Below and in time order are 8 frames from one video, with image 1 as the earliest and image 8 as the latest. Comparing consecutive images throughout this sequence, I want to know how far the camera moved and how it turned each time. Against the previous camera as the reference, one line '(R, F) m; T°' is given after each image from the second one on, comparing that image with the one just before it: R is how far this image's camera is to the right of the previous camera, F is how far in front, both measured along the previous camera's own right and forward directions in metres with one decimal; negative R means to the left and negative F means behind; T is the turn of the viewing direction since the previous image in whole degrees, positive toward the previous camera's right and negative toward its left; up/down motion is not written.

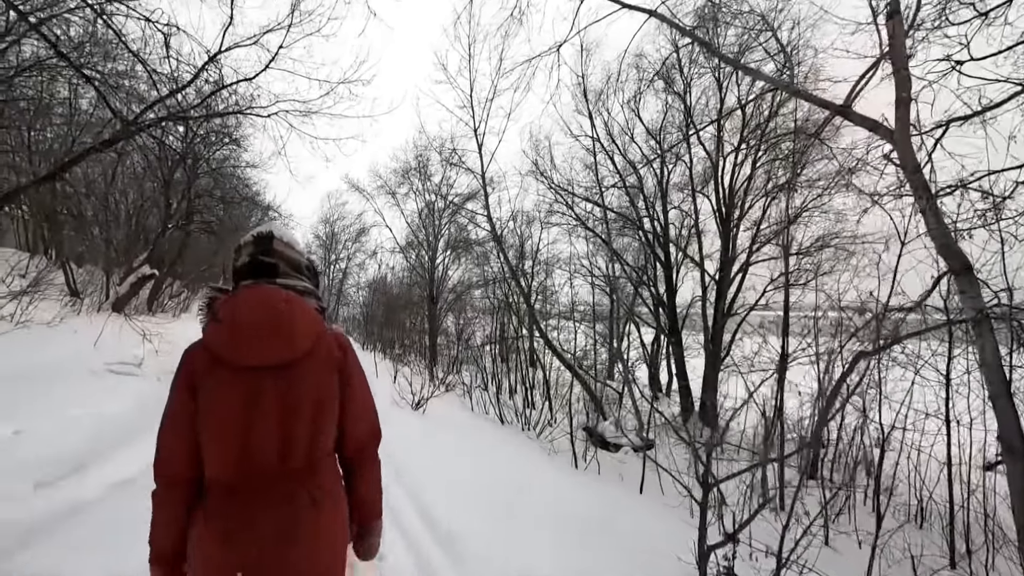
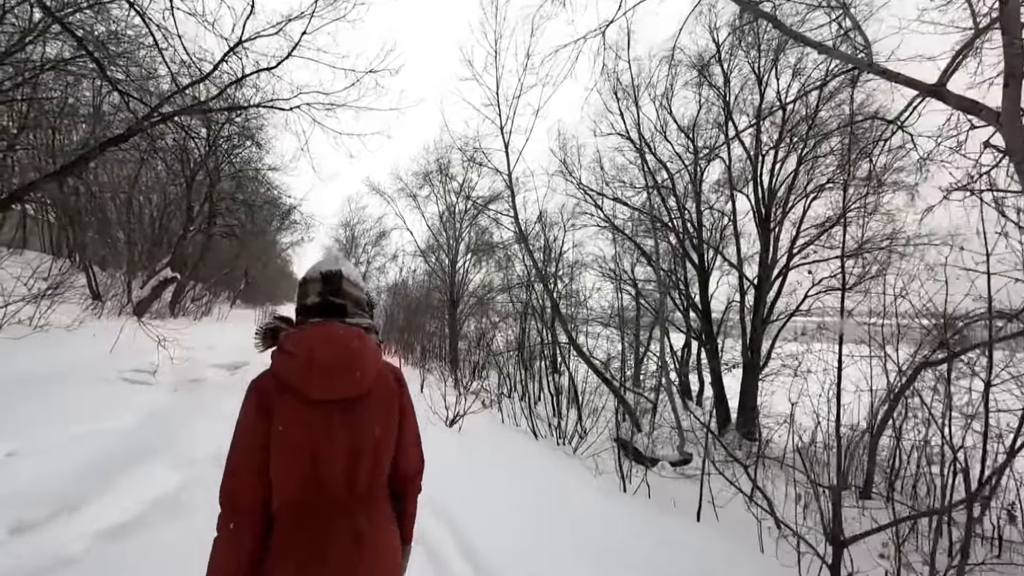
(-0.2, +0.4) m; -2°
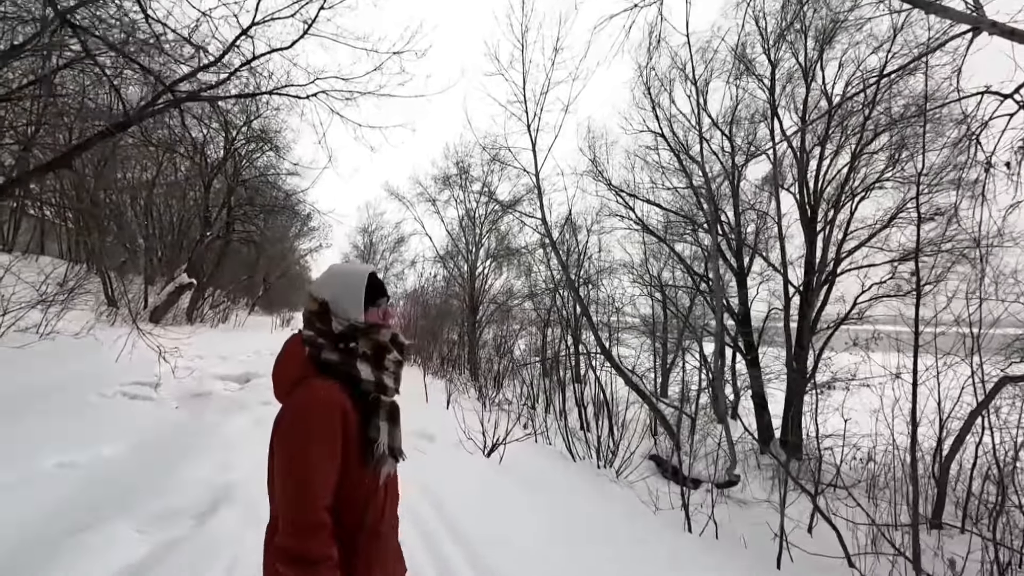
(-0.2, +0.6) m; -2°
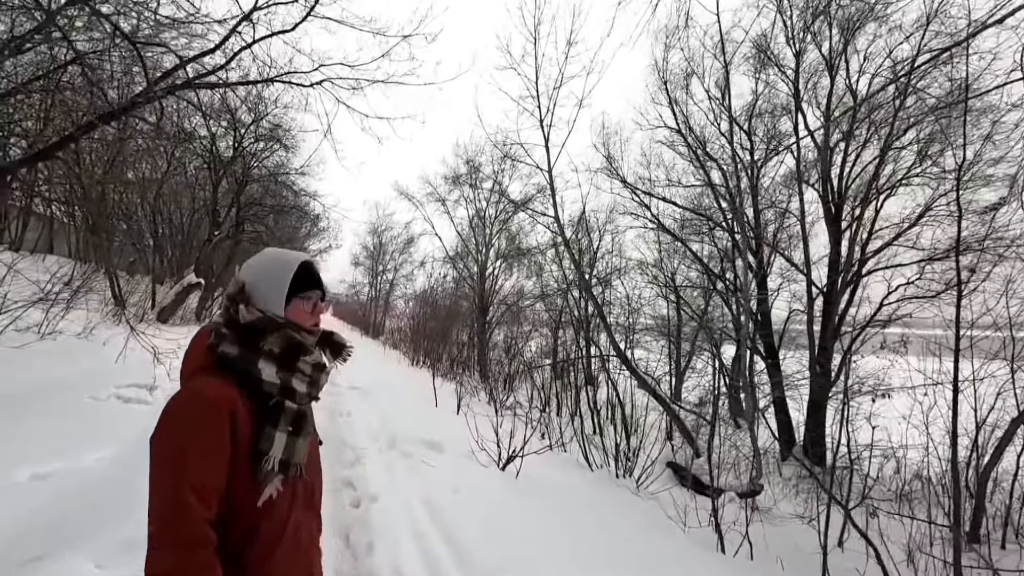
(0.0, +0.3) m; -1°
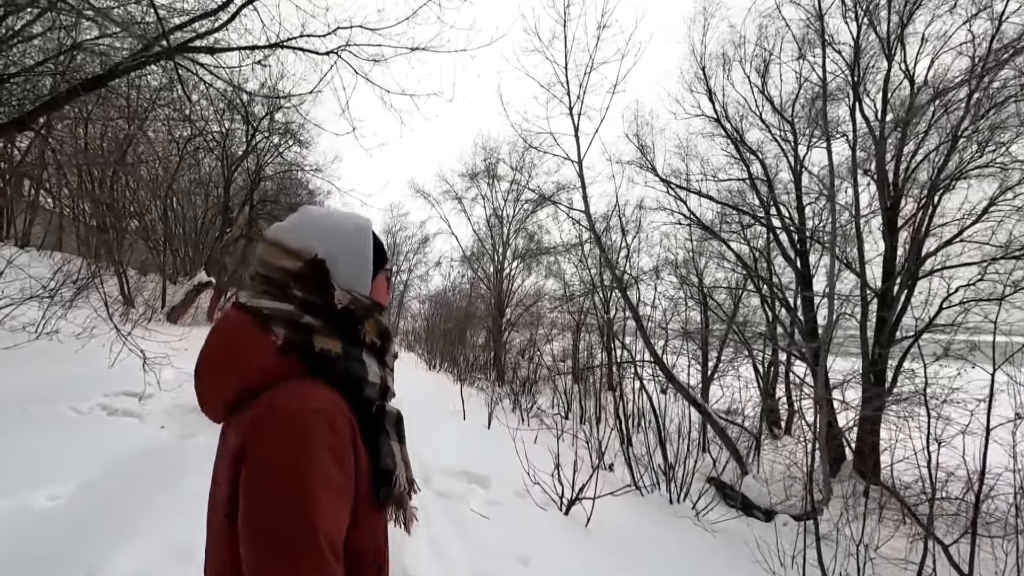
(-0.3, +0.7) m; -1°
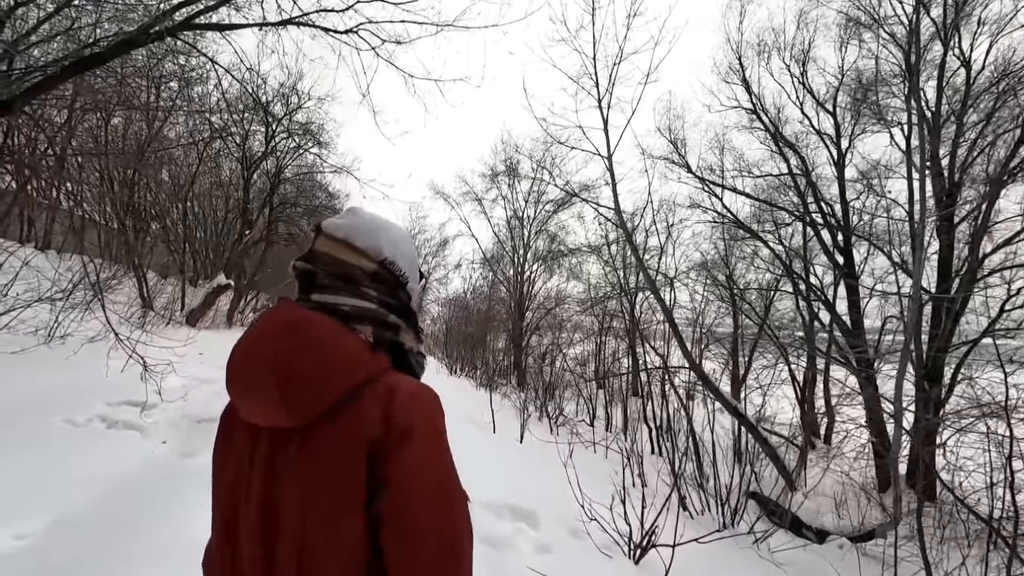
(-0.1, +0.4) m; -2°
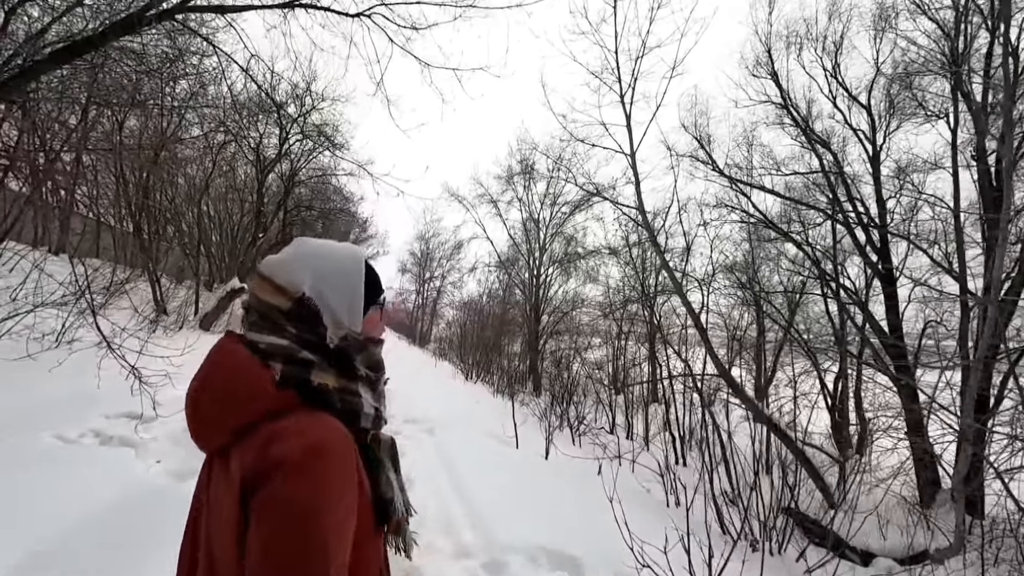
(-0.1, +0.3) m; -1°
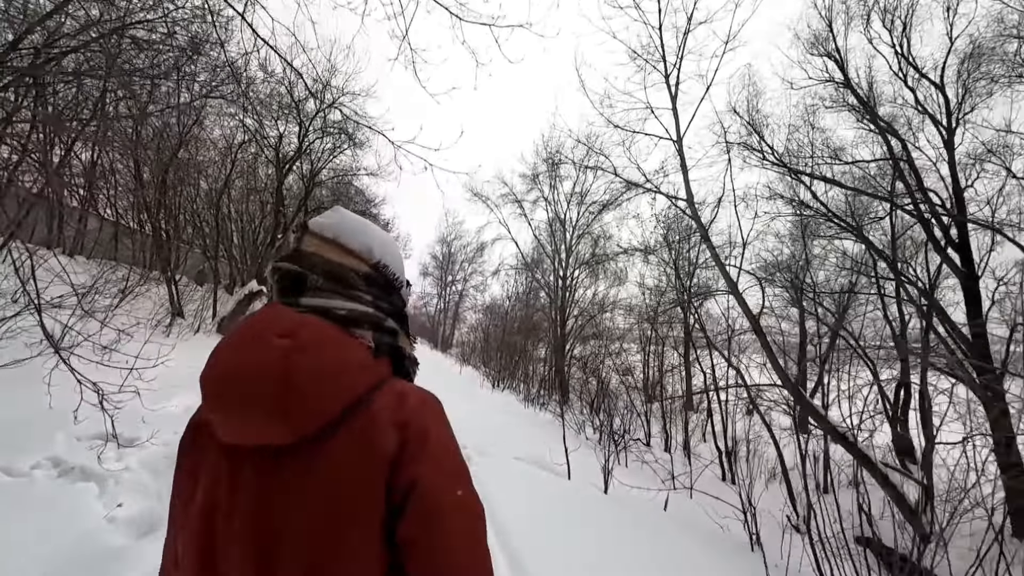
(-0.2, +0.7) m; -2°
